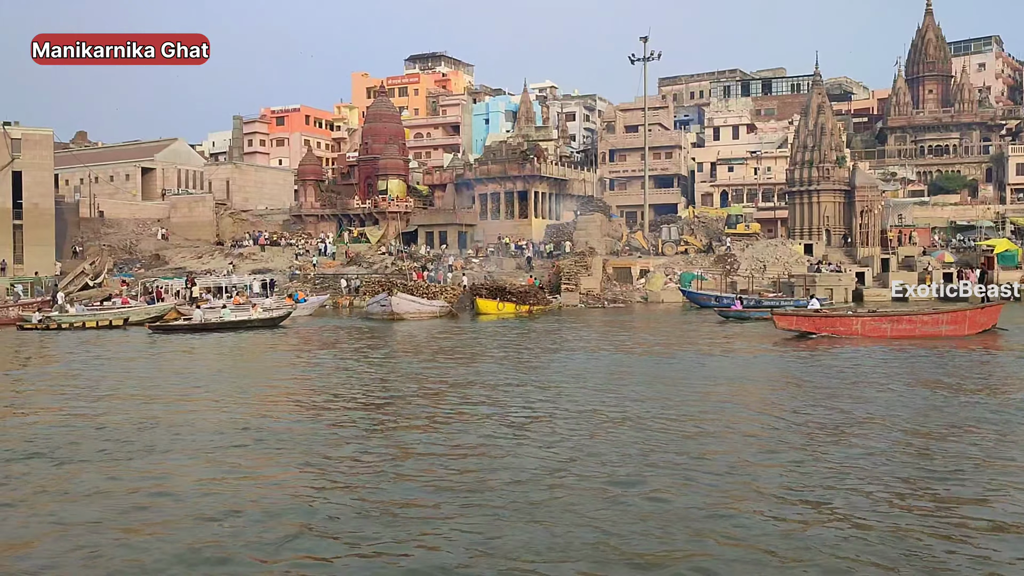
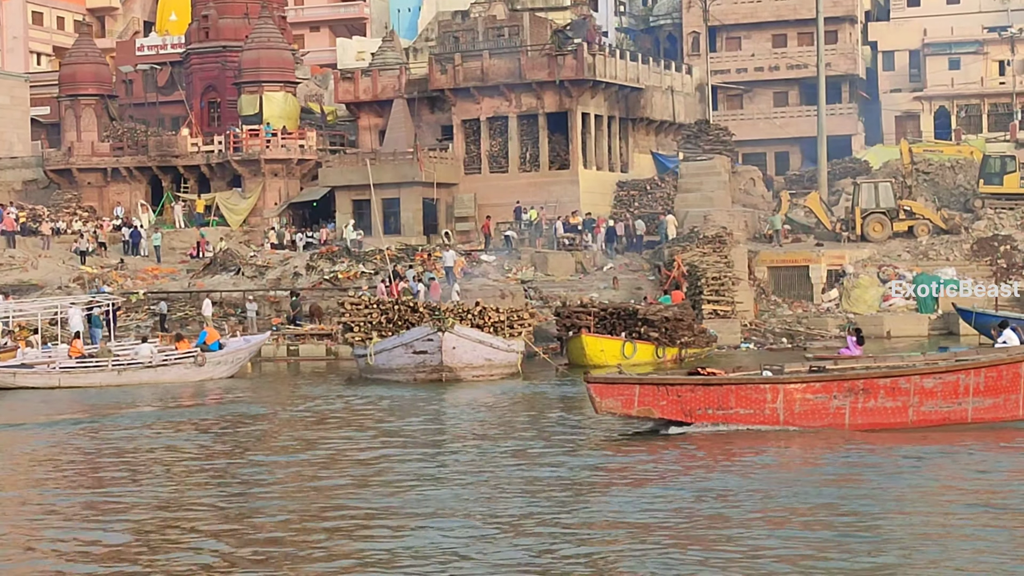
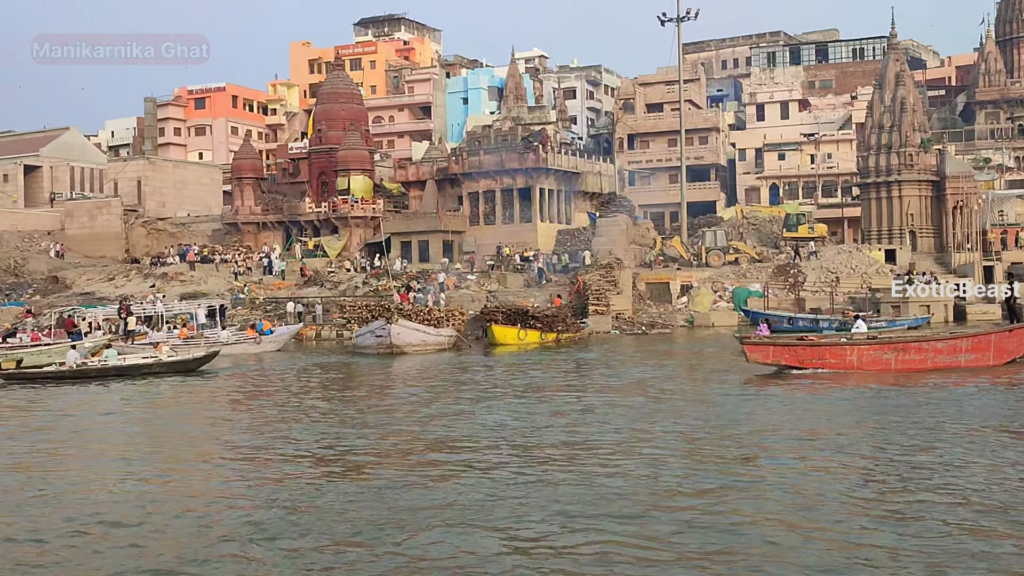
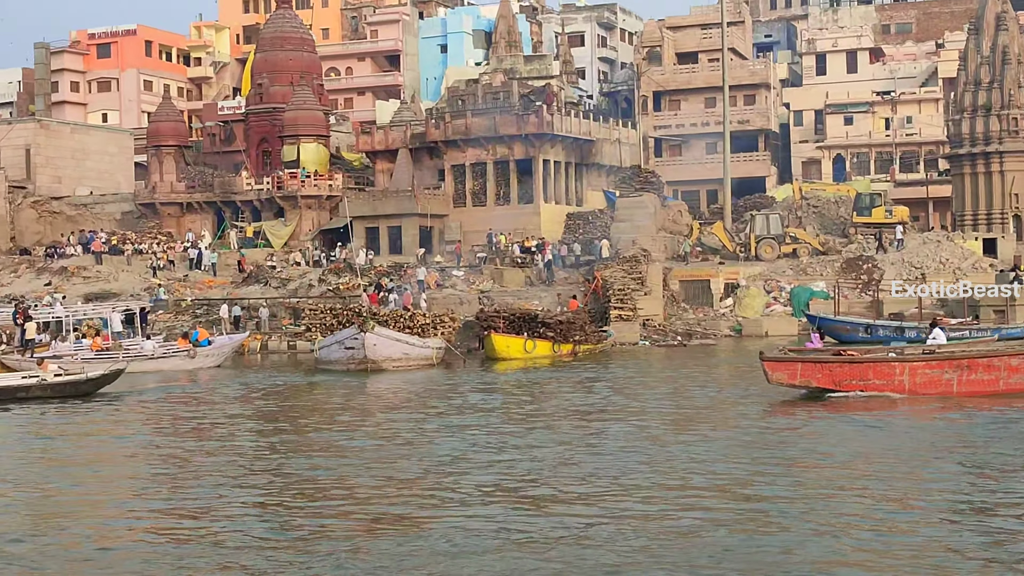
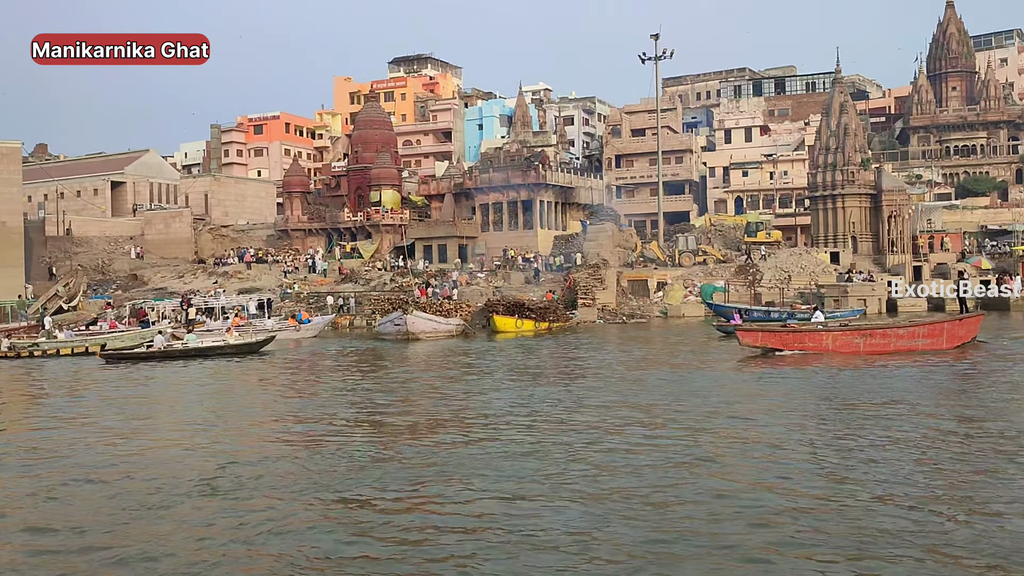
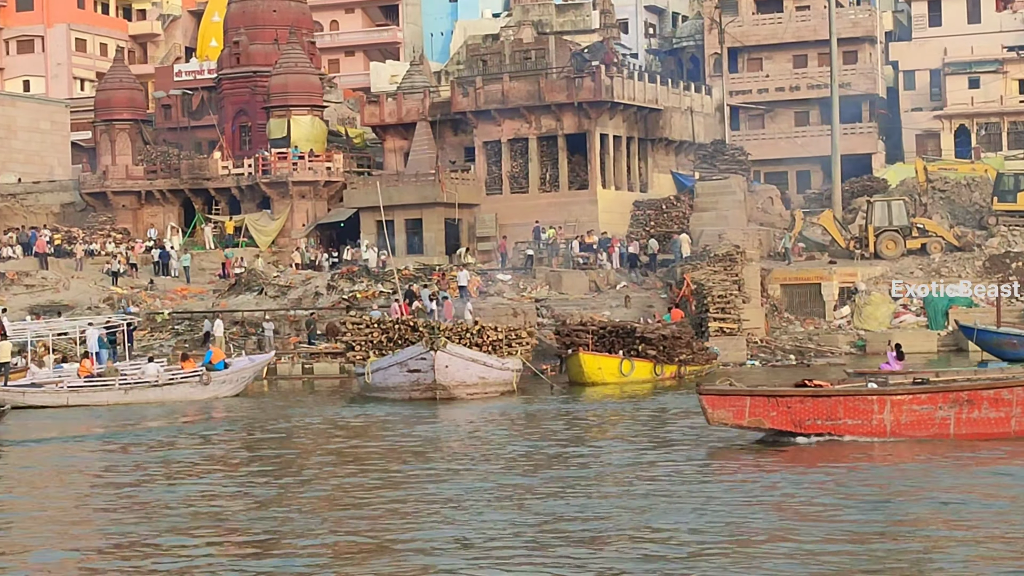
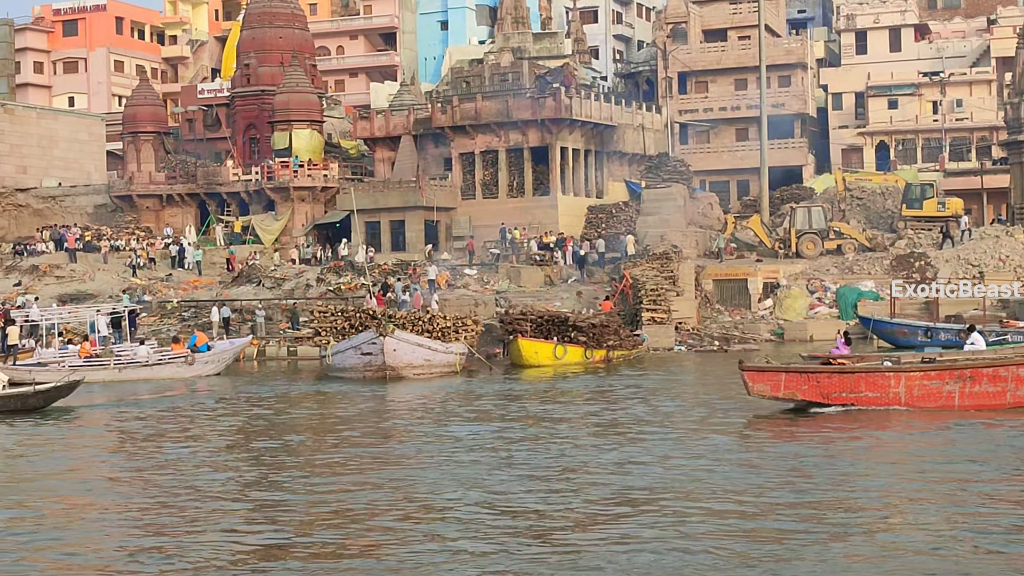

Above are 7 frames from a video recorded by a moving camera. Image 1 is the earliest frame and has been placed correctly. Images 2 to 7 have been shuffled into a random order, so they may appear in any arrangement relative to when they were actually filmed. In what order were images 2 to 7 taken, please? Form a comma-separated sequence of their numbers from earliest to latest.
5, 3, 4, 7, 6, 2
